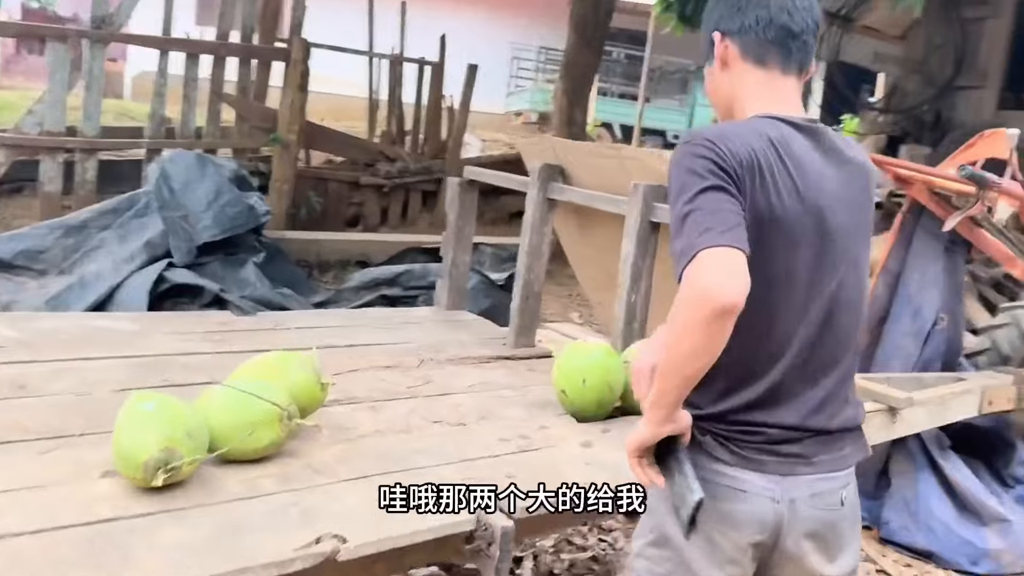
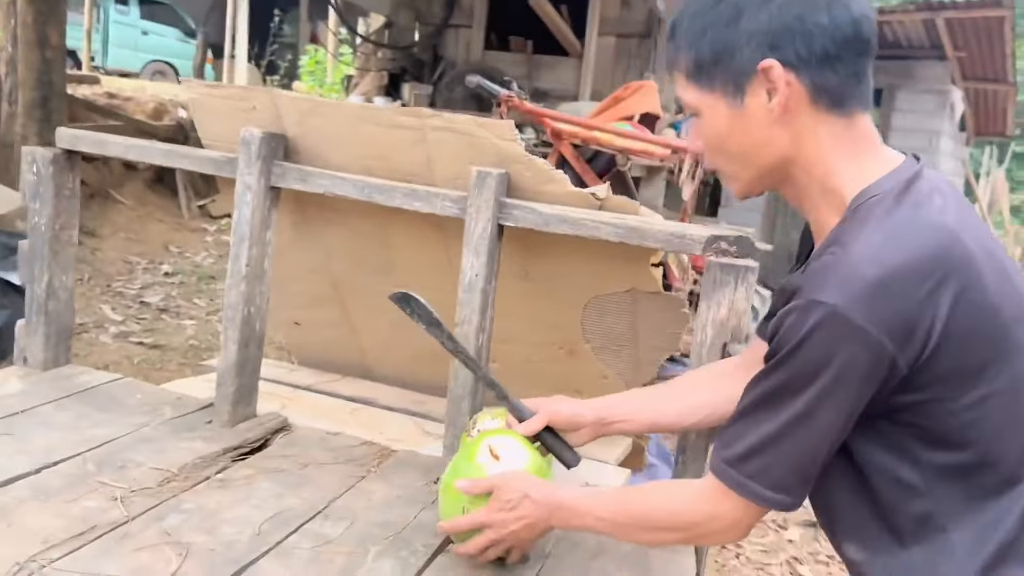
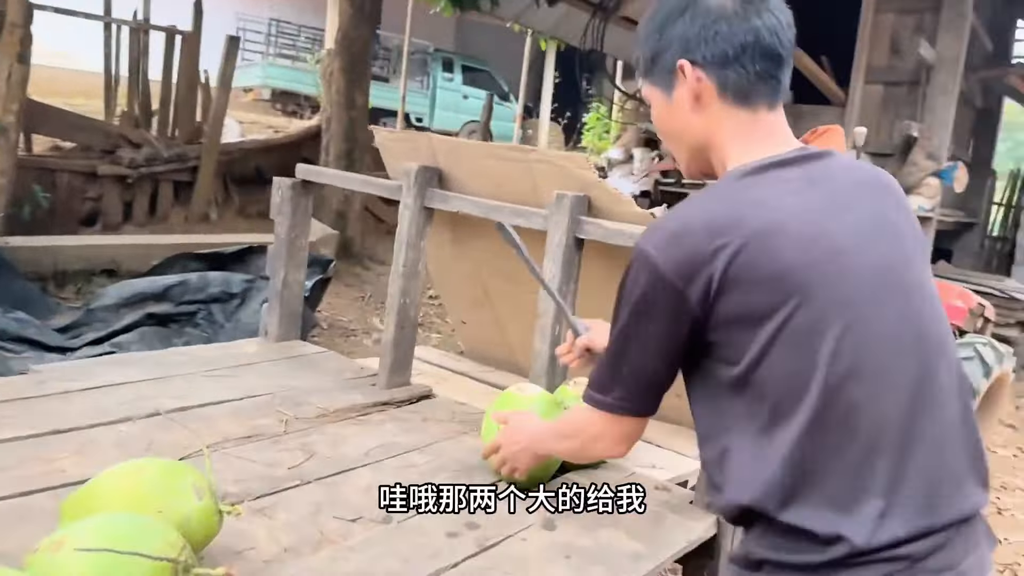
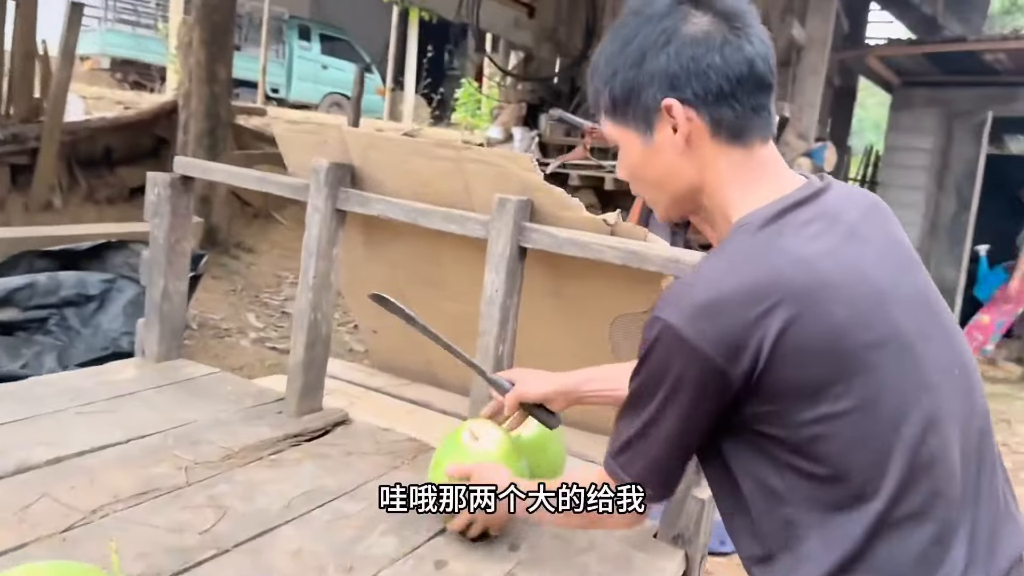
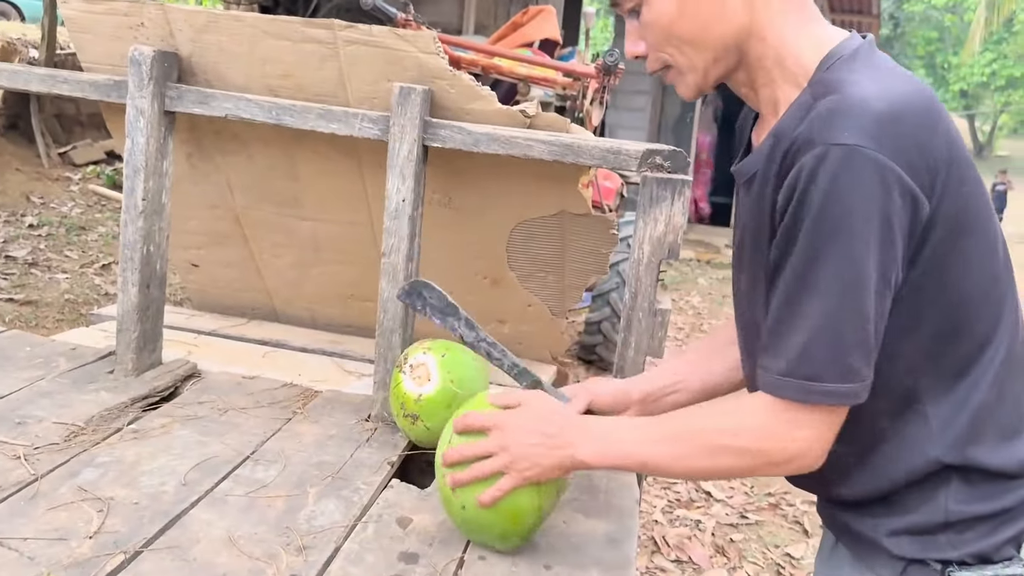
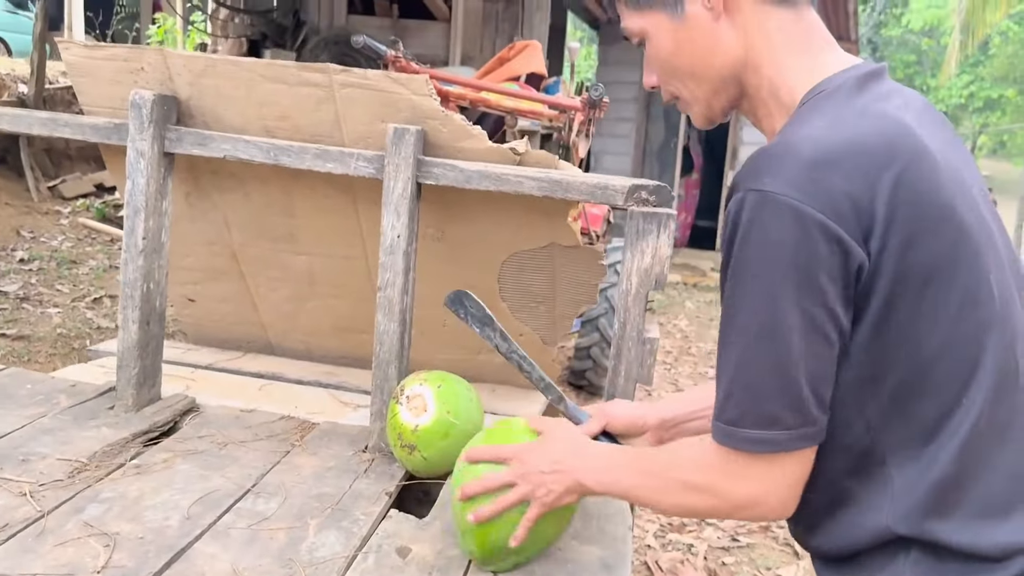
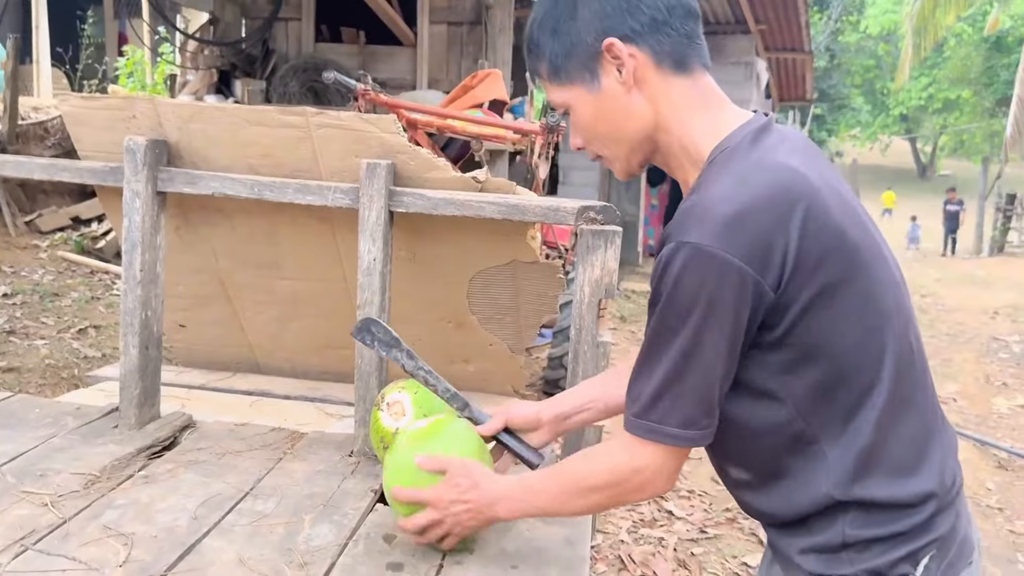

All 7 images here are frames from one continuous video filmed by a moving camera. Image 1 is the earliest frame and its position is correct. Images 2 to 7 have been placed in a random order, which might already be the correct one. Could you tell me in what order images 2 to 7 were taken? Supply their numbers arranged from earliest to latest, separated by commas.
3, 4, 2, 5, 6, 7
